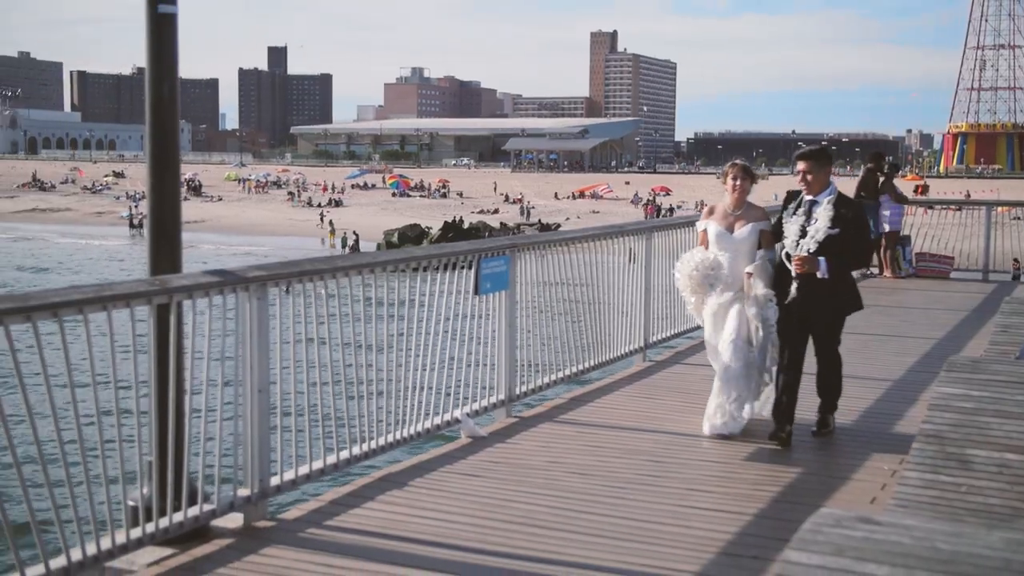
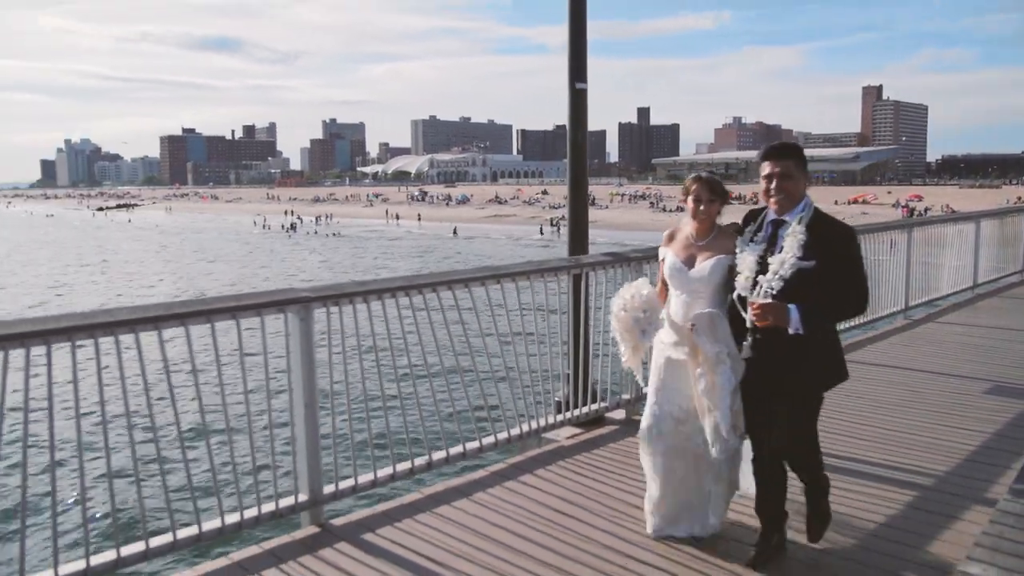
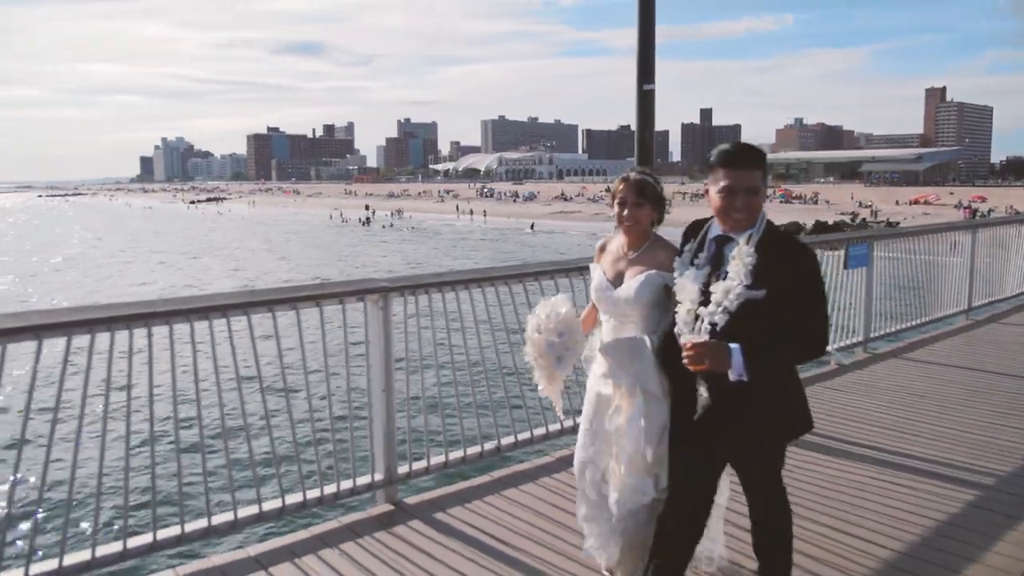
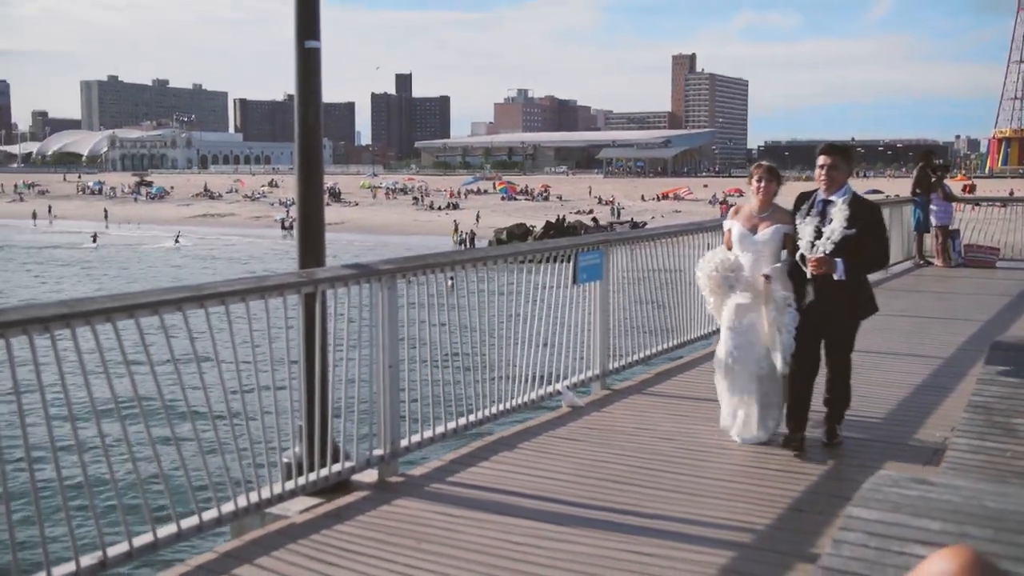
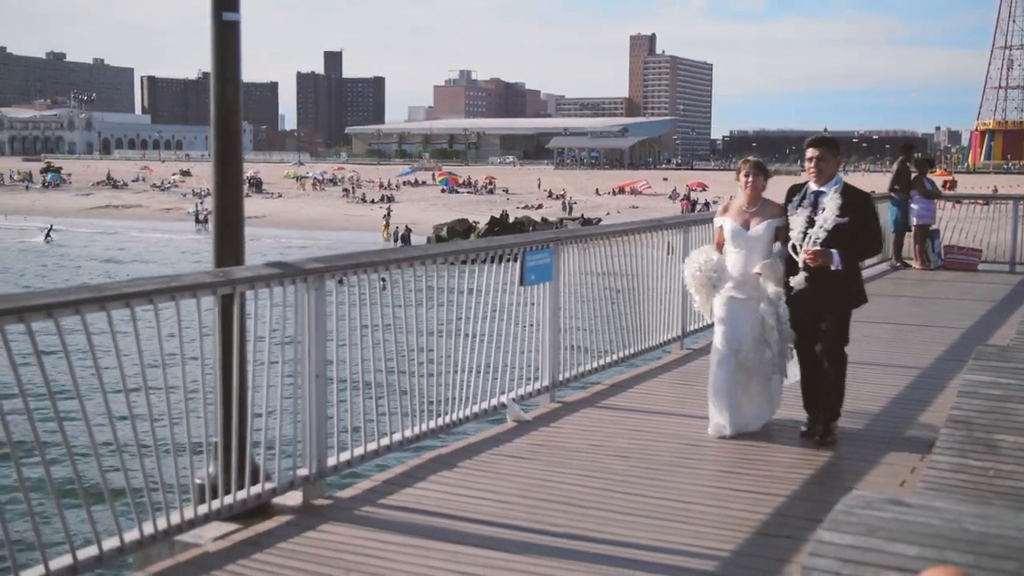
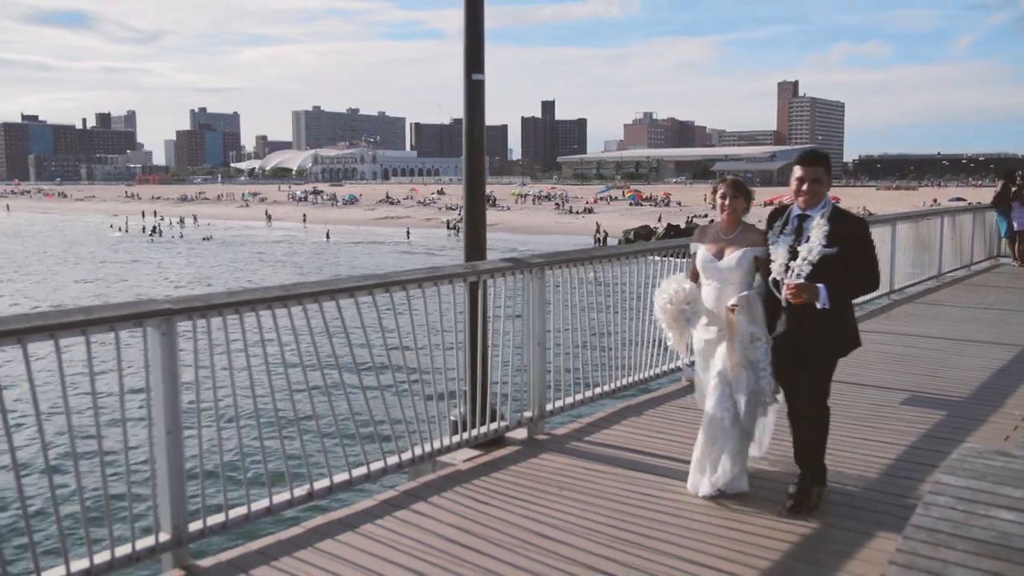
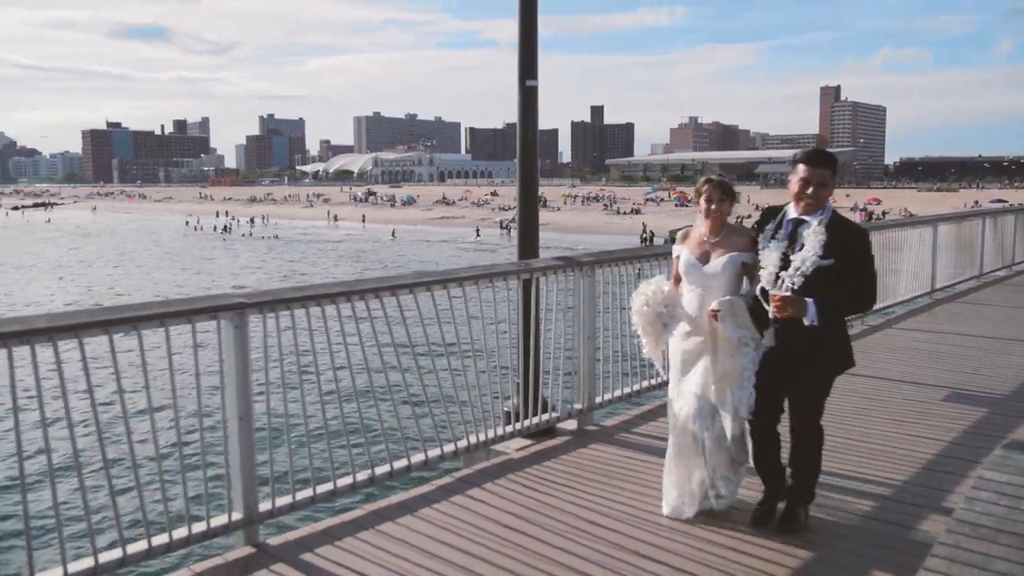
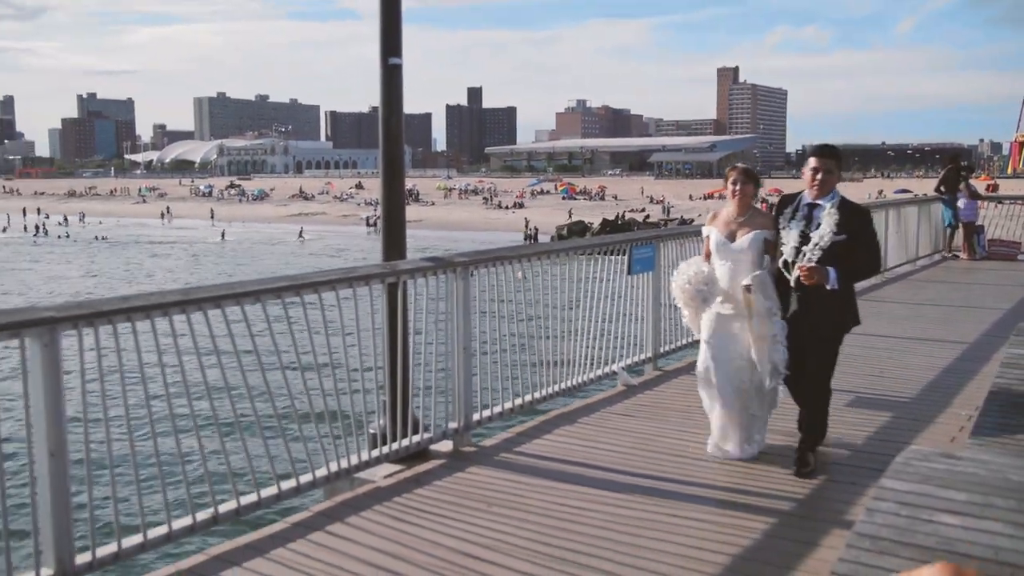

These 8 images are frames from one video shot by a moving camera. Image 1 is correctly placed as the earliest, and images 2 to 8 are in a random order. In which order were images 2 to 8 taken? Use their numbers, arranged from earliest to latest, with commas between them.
5, 4, 8, 6, 7, 2, 3
